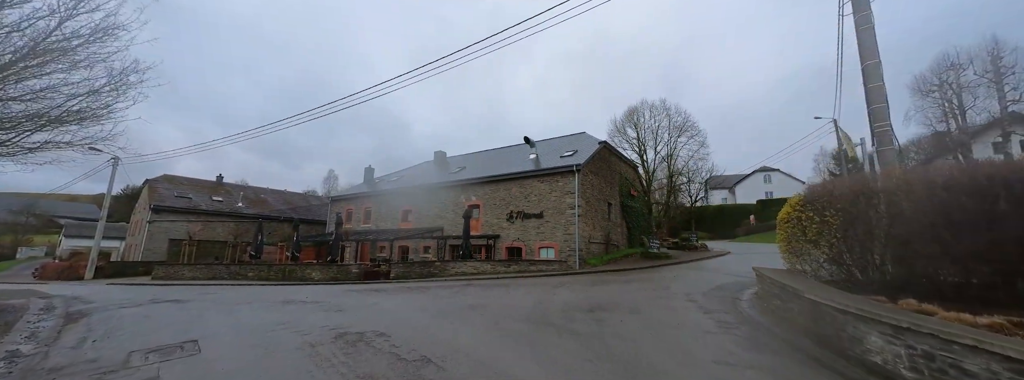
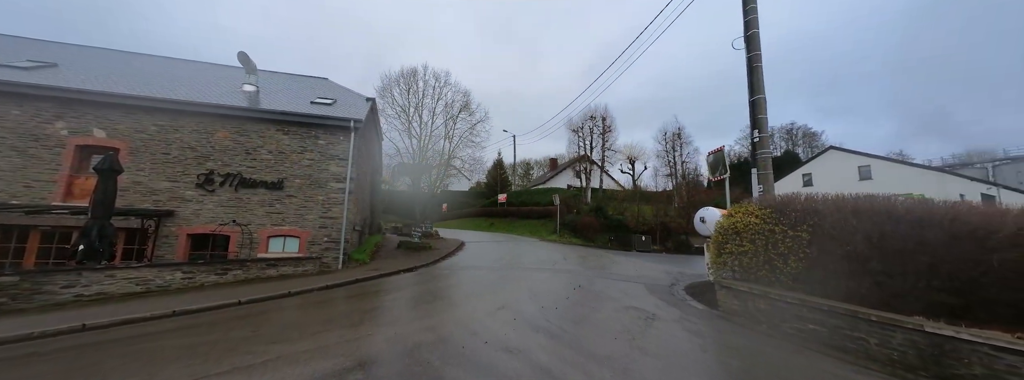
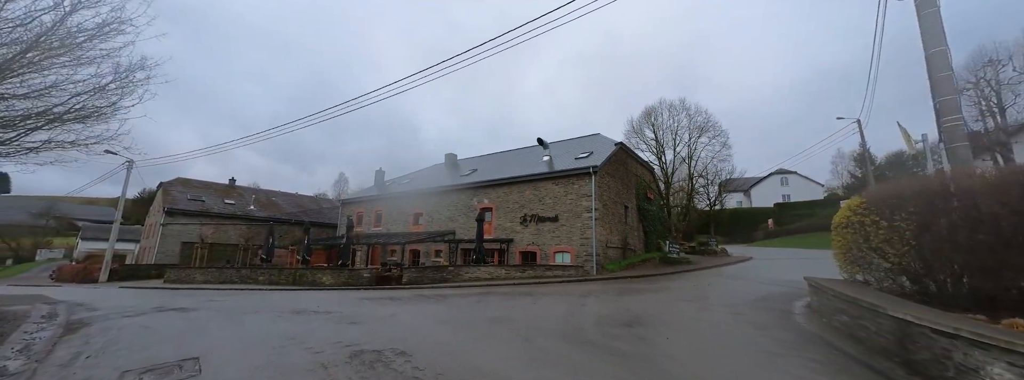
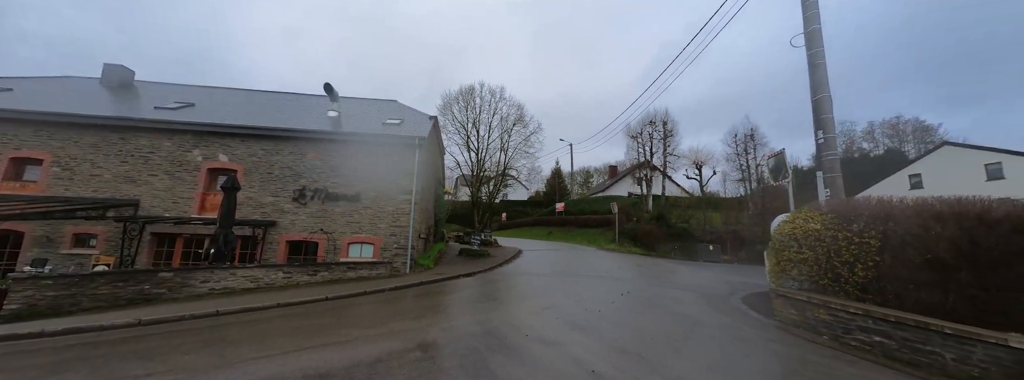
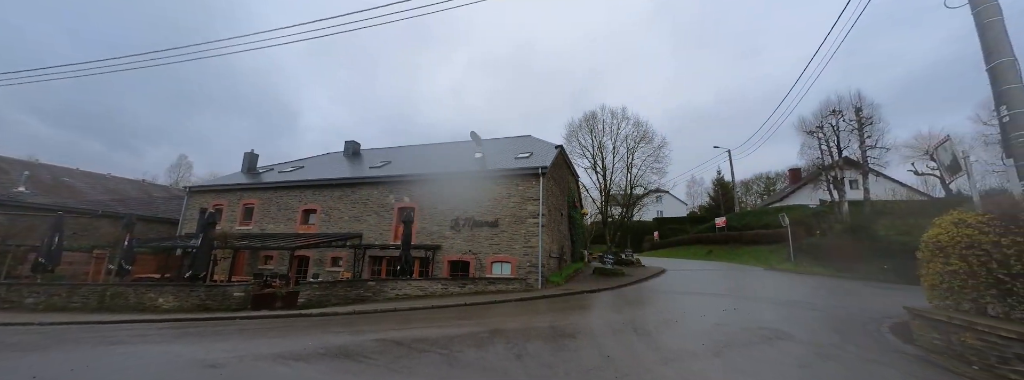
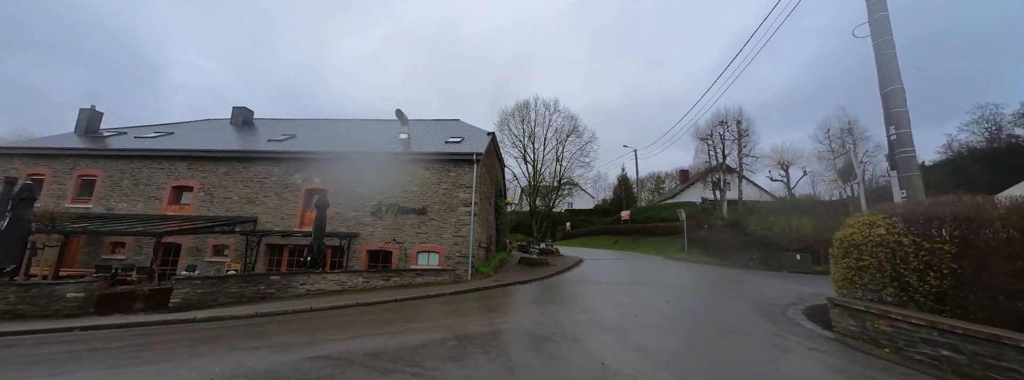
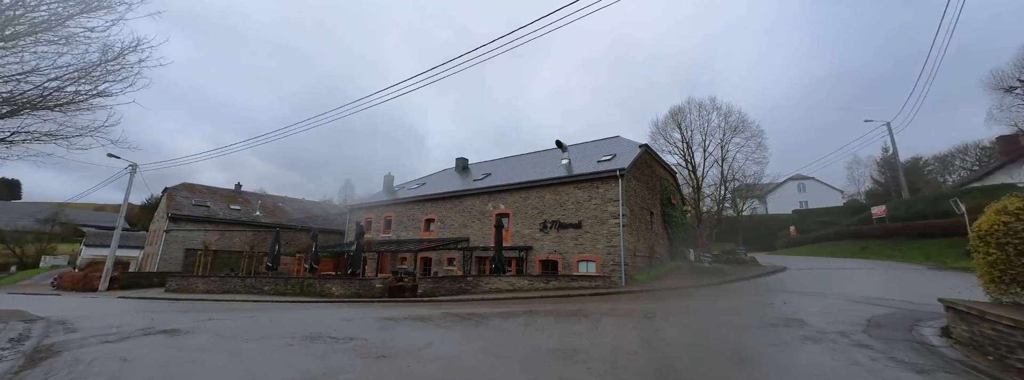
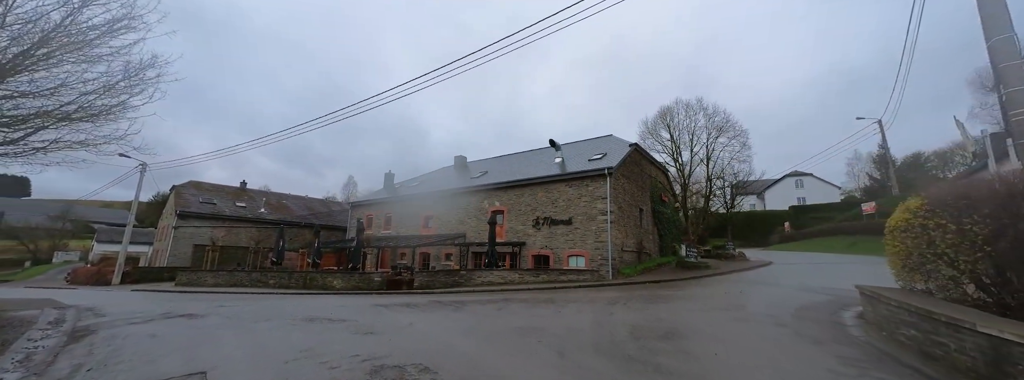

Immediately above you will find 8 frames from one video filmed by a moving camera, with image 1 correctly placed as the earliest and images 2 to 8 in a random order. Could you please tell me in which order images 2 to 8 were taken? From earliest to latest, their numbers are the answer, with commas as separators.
3, 8, 7, 5, 6, 4, 2
